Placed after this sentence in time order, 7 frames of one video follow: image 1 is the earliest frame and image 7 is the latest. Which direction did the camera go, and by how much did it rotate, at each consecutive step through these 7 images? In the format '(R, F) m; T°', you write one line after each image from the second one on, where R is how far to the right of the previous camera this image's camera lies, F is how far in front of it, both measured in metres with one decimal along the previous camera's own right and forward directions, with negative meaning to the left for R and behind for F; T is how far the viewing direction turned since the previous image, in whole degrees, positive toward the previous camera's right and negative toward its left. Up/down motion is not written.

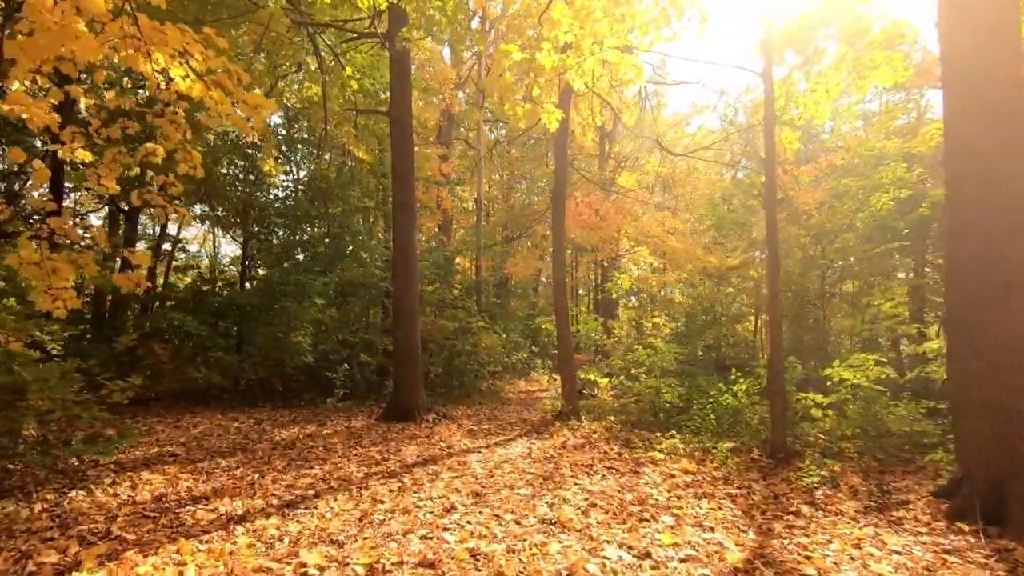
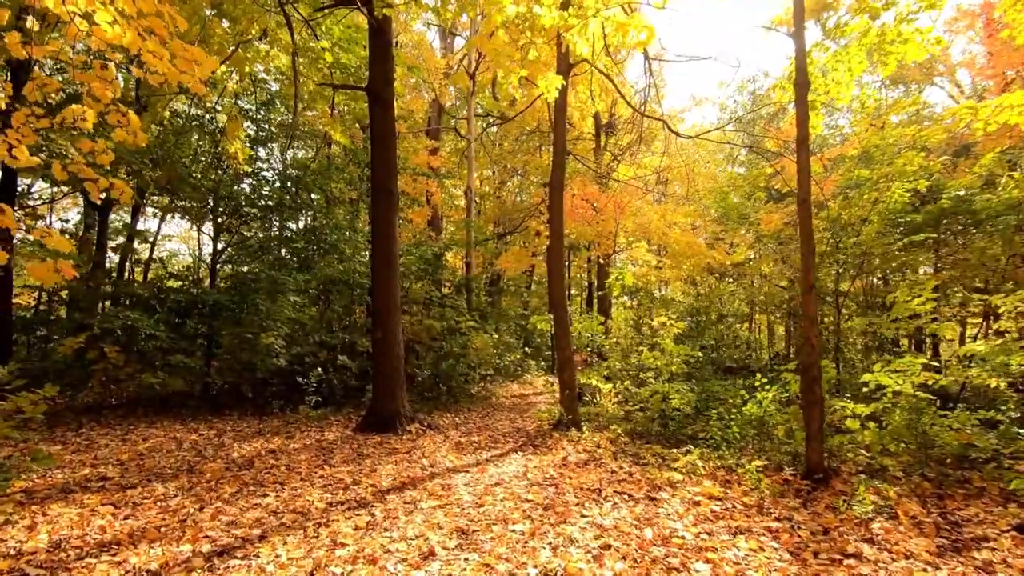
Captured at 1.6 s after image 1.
(0.0, +0.9) m; +1°
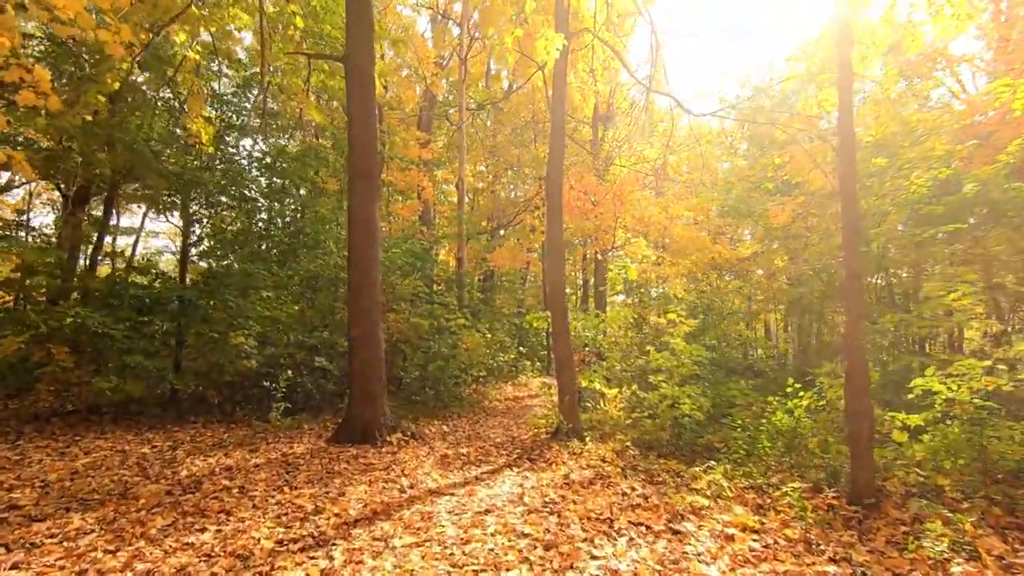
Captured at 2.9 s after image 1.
(0.0, +0.8) m; +1°
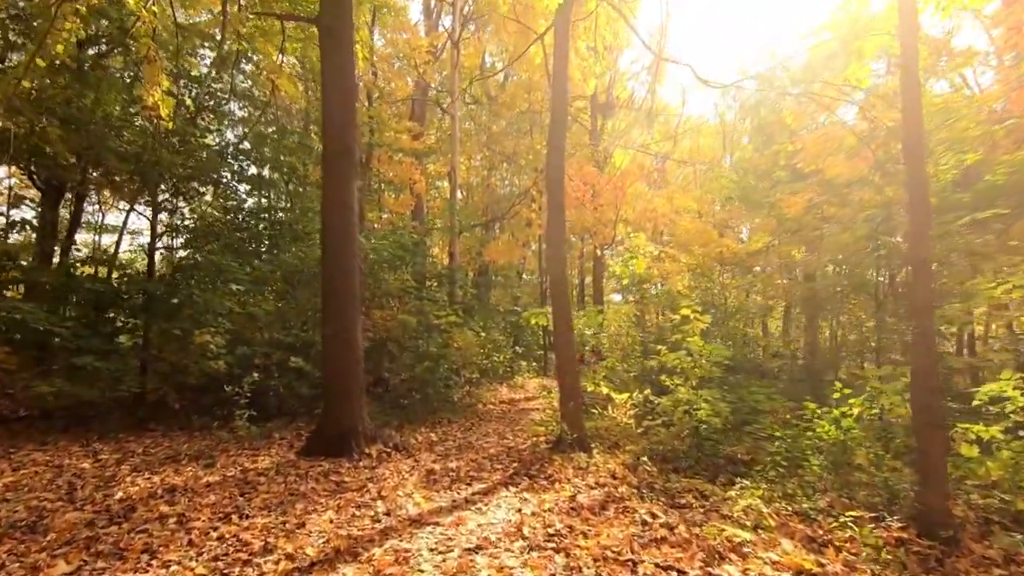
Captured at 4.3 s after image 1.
(0.0, +0.8) m; +1°
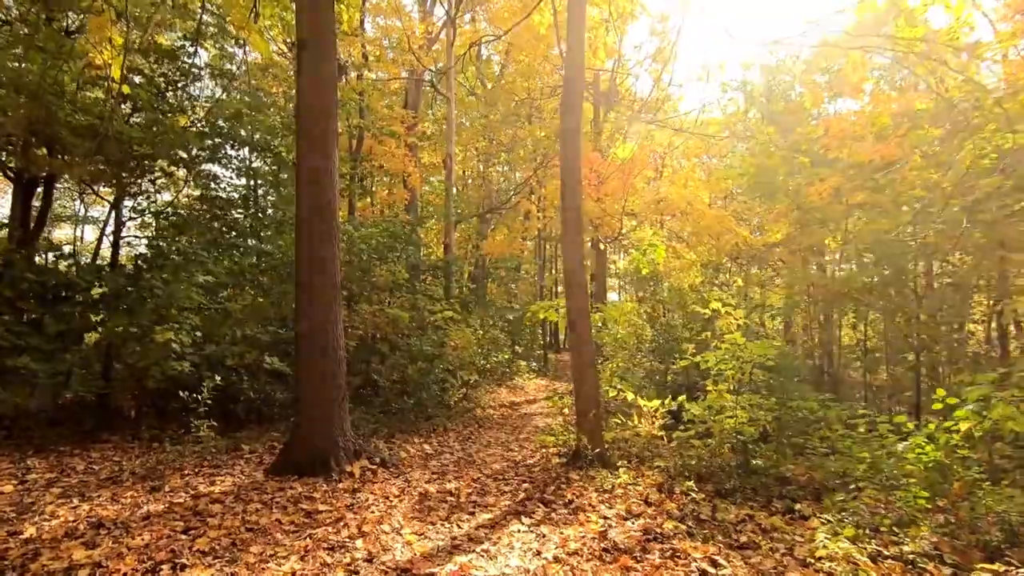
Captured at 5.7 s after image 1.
(-0.1, +0.9) m; +1°
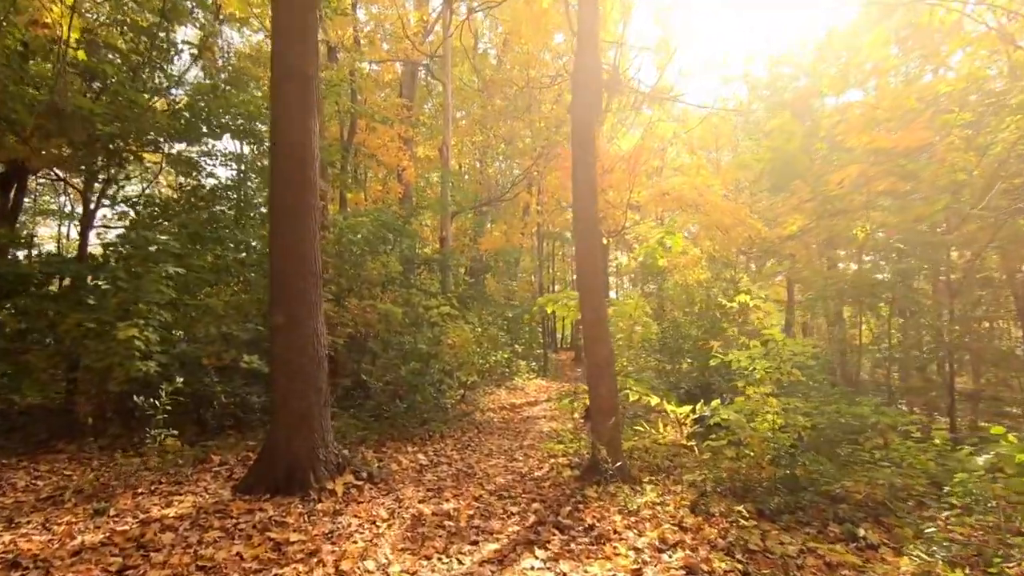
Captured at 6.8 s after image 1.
(-0.1, +0.7) m; 0°
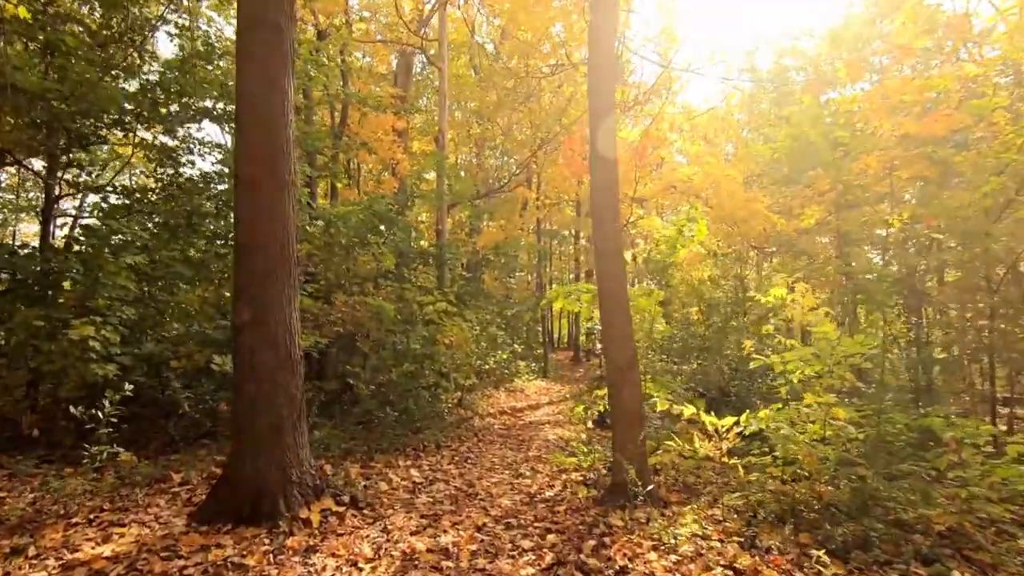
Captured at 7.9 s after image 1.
(-0.1, +0.7) m; 0°
